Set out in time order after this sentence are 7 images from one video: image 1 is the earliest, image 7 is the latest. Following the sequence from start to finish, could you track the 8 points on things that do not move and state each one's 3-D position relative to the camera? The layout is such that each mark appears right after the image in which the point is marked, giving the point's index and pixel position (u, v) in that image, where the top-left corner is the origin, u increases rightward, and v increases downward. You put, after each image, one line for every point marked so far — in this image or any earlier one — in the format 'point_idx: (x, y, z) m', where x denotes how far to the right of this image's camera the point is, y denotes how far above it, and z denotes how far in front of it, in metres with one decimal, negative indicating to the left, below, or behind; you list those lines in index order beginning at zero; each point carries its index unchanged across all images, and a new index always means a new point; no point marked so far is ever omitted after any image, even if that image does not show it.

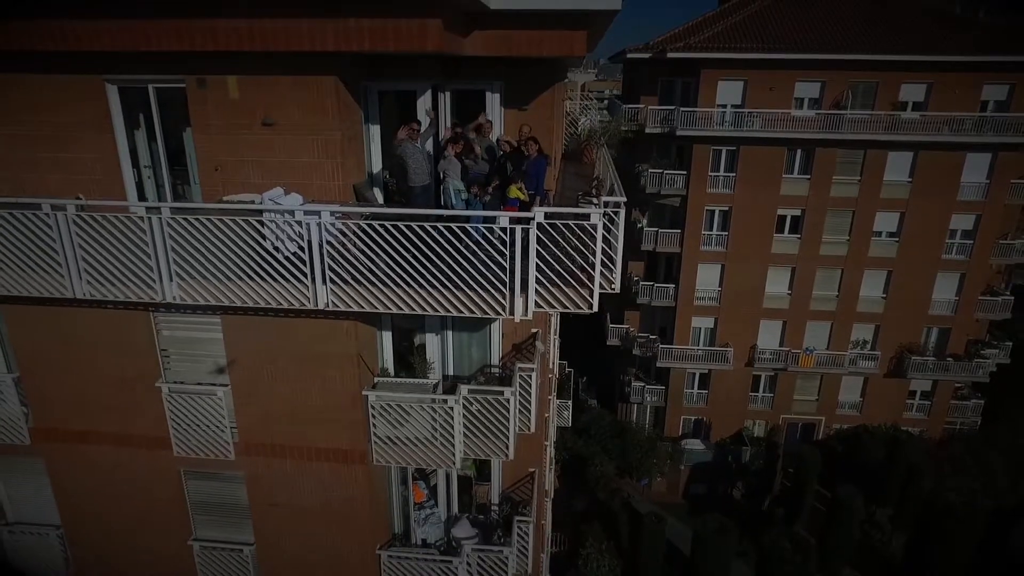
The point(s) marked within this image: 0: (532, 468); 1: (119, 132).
0: (+0.2, -2.3, +7.7) m
1: (-3.4, +1.4, +5.6) m
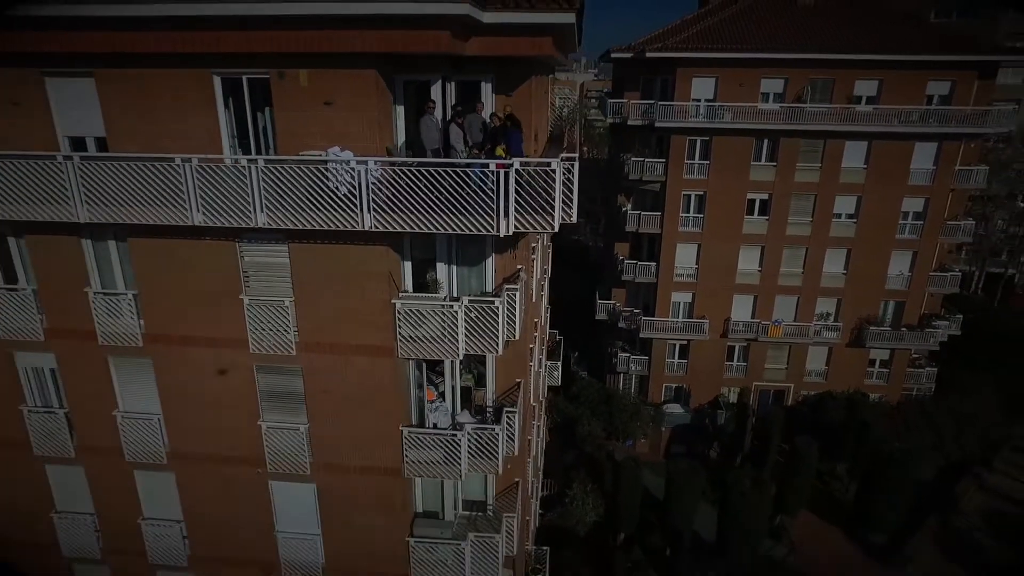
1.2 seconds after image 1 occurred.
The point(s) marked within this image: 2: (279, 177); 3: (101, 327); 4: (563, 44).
0: (+0.1, -1.5, +9.9) m
1: (-3.6, +2.2, +7.7) m
2: (-2.6, +1.3, +6.9) m
3: (-5.6, -0.5, +8.4) m
4: (+0.7, +3.4, +9.3) m
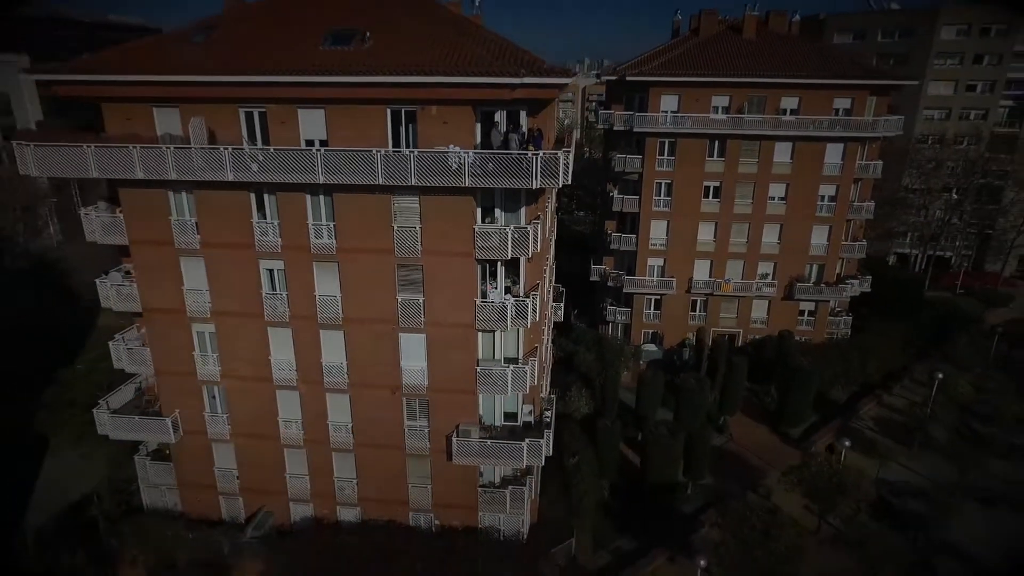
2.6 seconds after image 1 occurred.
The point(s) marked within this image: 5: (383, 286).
0: (+0.7, +0.2, +16.9) m
1: (-3.0, +3.8, +14.8) m
2: (-2.0, +2.9, +14.0) m
3: (-5.0, +1.1, +15.5) m
4: (+1.3, +5.0, +16.3) m
5: (-3.3, +0.1, +15.7) m
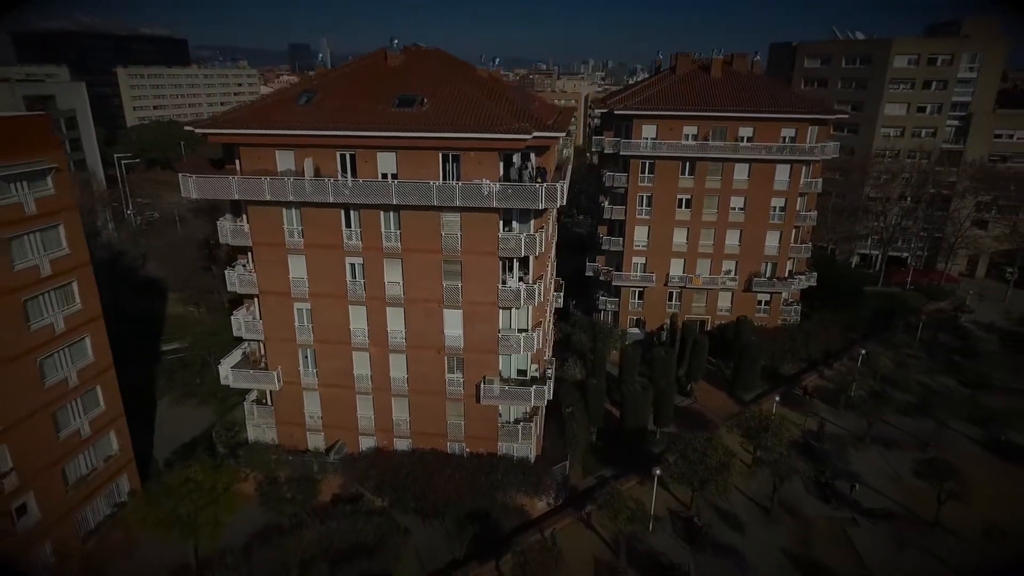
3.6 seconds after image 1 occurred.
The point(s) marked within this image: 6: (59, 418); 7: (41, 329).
0: (+1.1, +0.6, +23.4) m
1: (-2.5, +4.2, +21.3) m
2: (-1.6, +3.3, +20.5) m
3: (-4.6, +1.5, +22.0) m
4: (+1.8, +5.4, +22.8) m
5: (-2.9, +0.5, +22.2) m
6: (-14.3, -4.1, +19.4) m
7: (-14.2, -1.2, +18.5) m
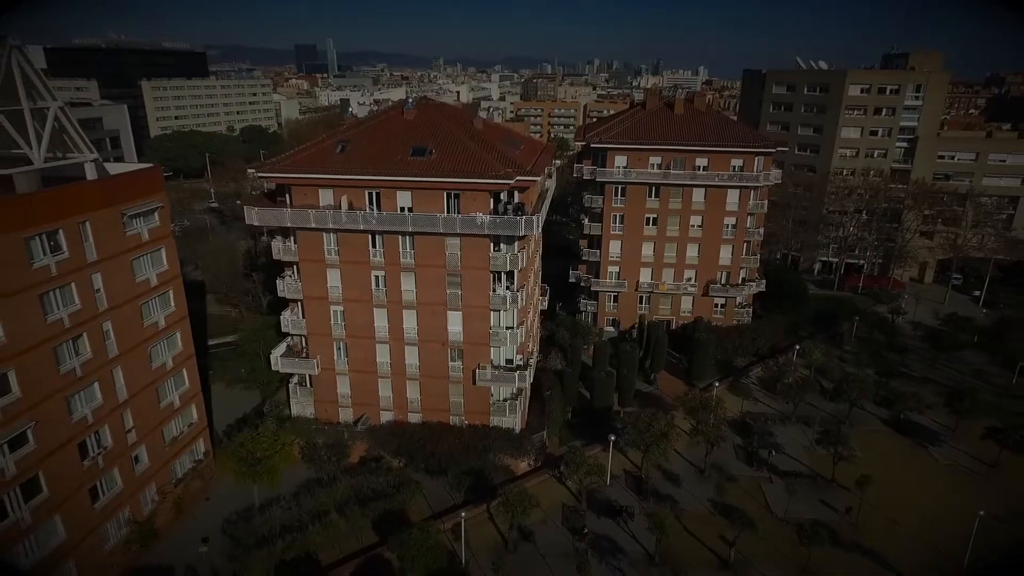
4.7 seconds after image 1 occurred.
0: (+0.6, +0.2, +29.8) m
1: (-3.1, +3.9, +27.7) m
2: (-2.1, +3.0, +26.9) m
3: (-5.1, +1.2, +28.4) m
4: (+1.3, +5.1, +29.2) m
5: (-3.4, +0.1, +28.7) m
6: (-14.9, -4.4, +25.9) m
7: (-14.8, -1.5, +25.0) m
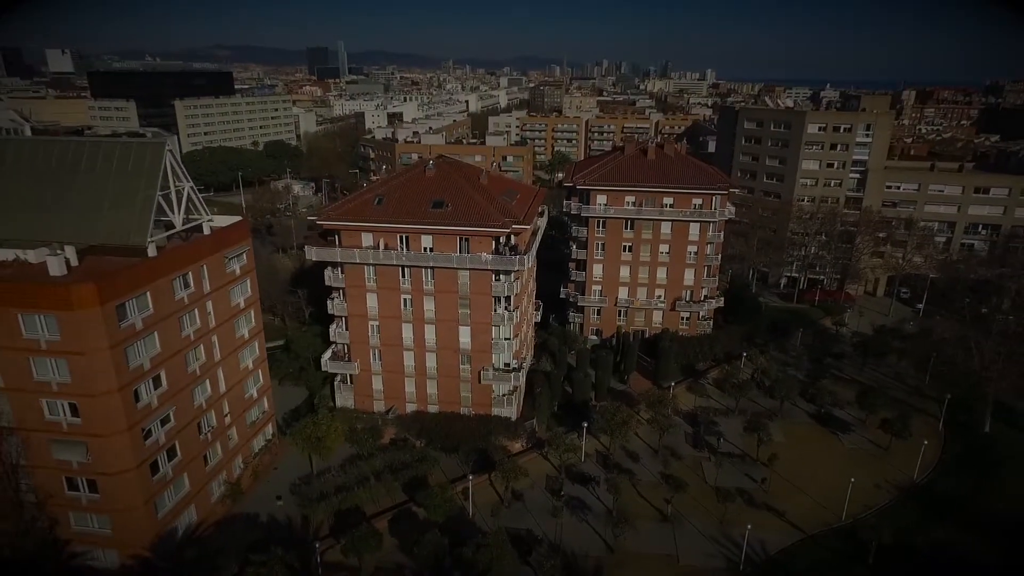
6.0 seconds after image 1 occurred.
0: (+0.4, -1.0, +38.3) m
1: (-3.3, +2.7, +36.3) m
2: (-2.3, +1.7, +35.5) m
3: (-5.3, 0.0, +37.1) m
4: (+1.1, +3.8, +37.7) m
5: (-3.6, -1.1, +37.3) m
6: (-15.1, -5.6, +34.7) m
7: (-15.0, -2.7, +33.8) m
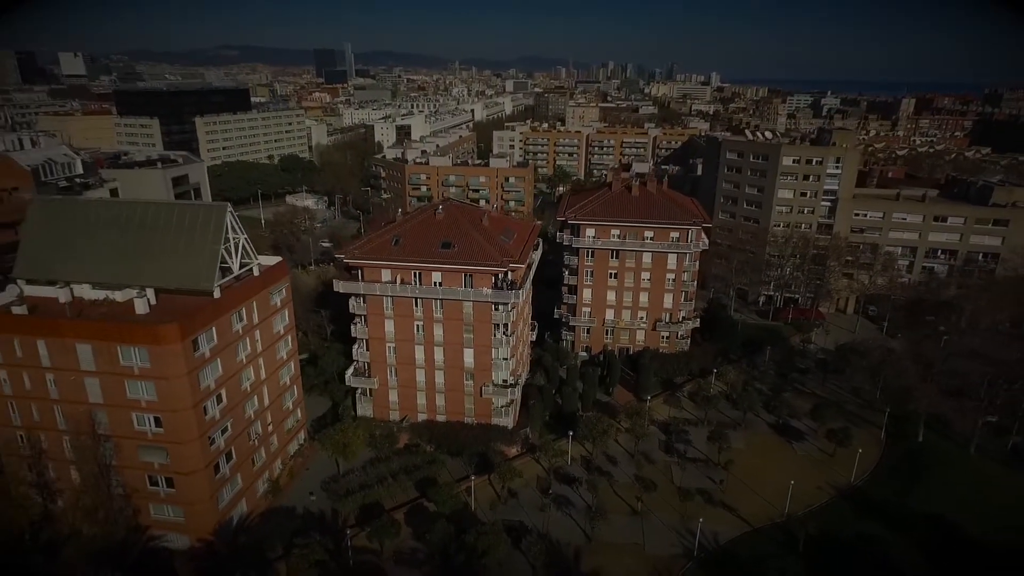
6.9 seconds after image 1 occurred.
0: (+0.2, -3.0, +44.6) m
1: (-3.5, +0.7, +42.6) m
2: (-2.5, -0.3, +41.8) m
3: (-5.5, -2.0, +43.4) m
4: (+0.9, +1.8, +44.1) m
5: (-3.8, -3.1, +43.6) m
6: (-15.4, -7.5, +41.1) m
7: (-15.3, -4.6, +40.2) m
